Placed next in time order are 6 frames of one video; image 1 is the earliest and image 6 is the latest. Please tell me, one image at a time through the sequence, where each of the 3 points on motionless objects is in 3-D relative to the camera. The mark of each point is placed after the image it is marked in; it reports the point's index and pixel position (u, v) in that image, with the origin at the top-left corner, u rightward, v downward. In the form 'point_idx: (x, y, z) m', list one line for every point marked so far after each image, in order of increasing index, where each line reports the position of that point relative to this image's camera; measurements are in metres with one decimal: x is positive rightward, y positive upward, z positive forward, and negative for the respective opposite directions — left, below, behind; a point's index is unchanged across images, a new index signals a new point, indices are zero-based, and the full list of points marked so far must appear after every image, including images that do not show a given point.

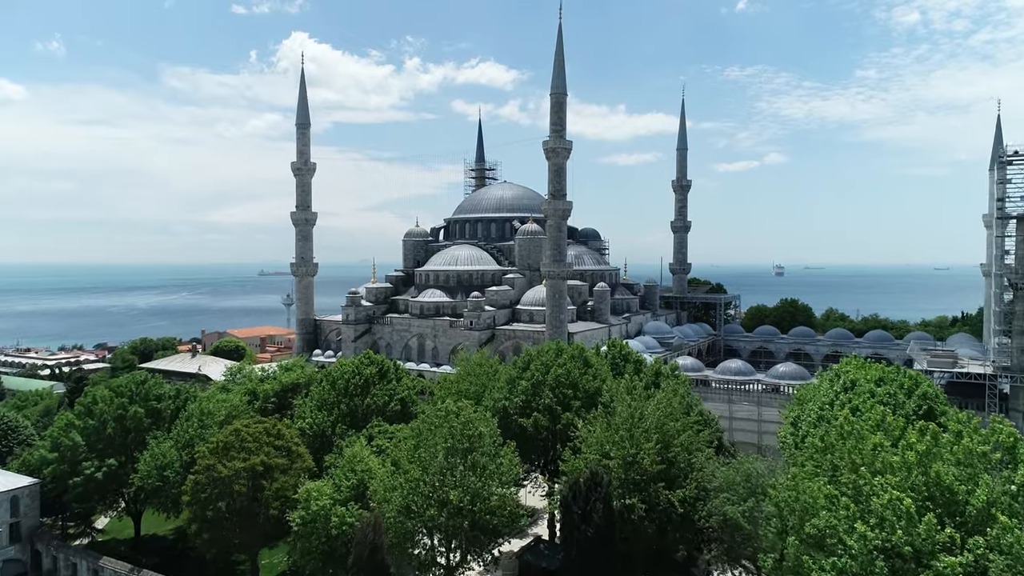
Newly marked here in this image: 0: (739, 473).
0: (+5.7, -4.6, +20.0) m
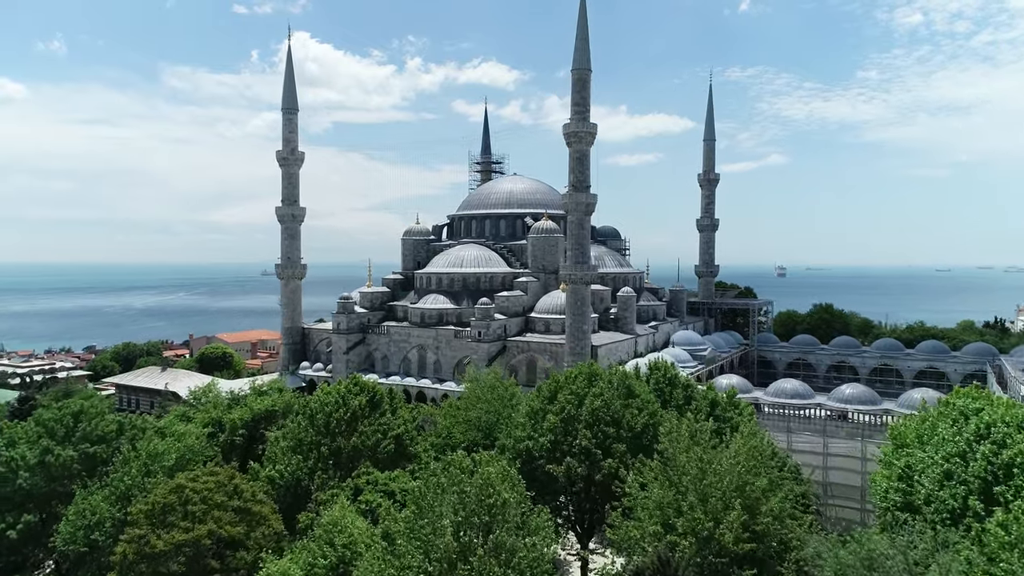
0: (+6.3, -4.9, +14.5) m
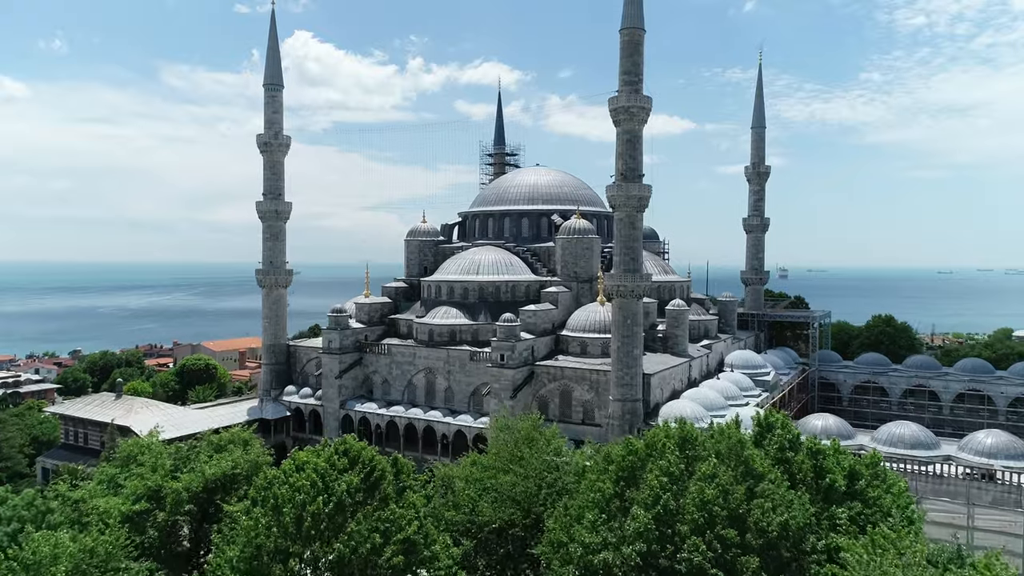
0: (+7.5, -5.4, +7.4) m
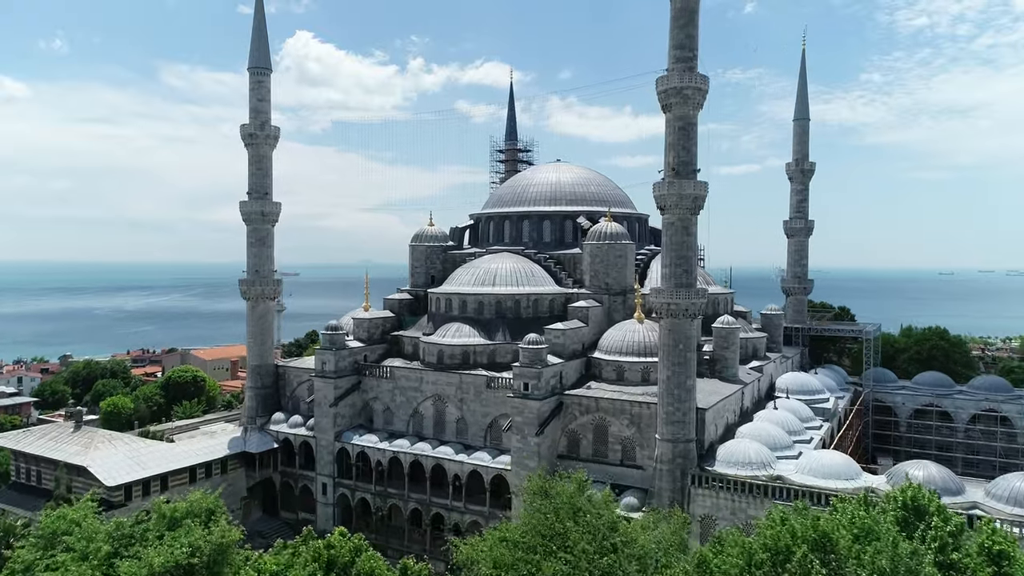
0: (+8.3, -5.9, +2.6) m
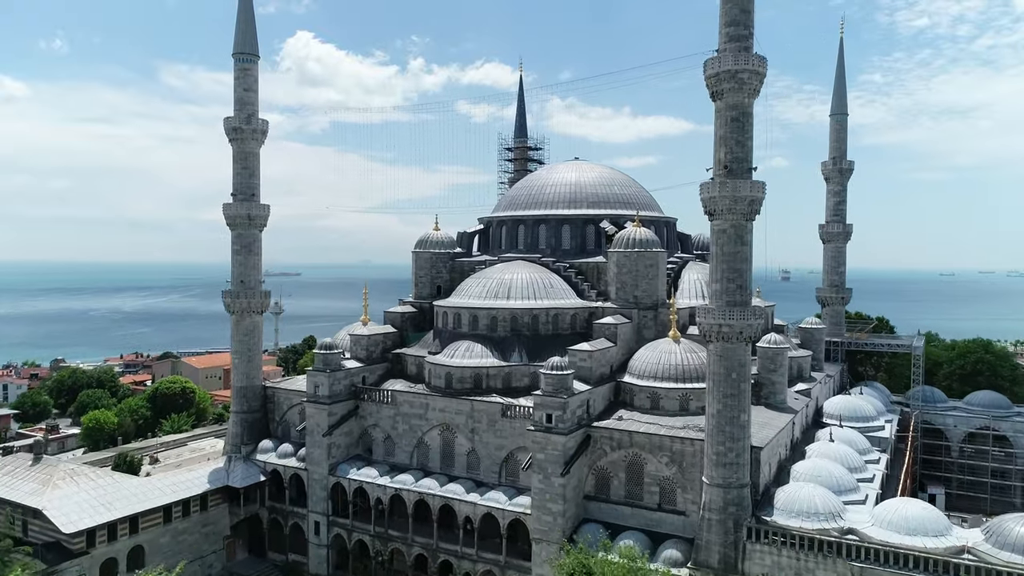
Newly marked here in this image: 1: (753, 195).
0: (+8.8, -6.4, -0.9) m
1: (+6.0, +2.3, +19.9) m
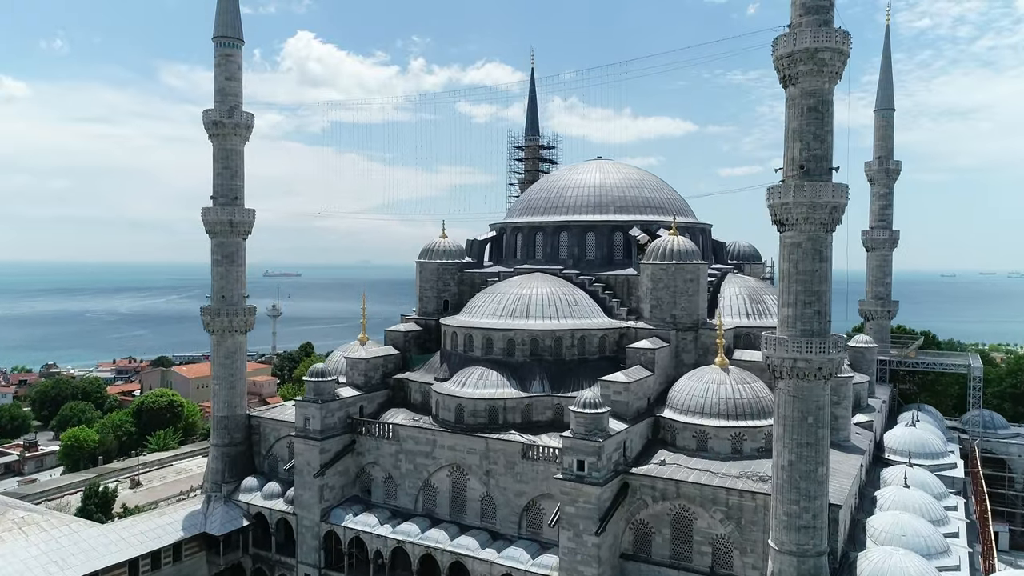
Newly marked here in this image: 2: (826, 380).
0: (+9.4, -6.9, -4.4) m
1: (+6.6, +1.8, +16.3) m
2: (+6.5, -1.9, +16.5) m
